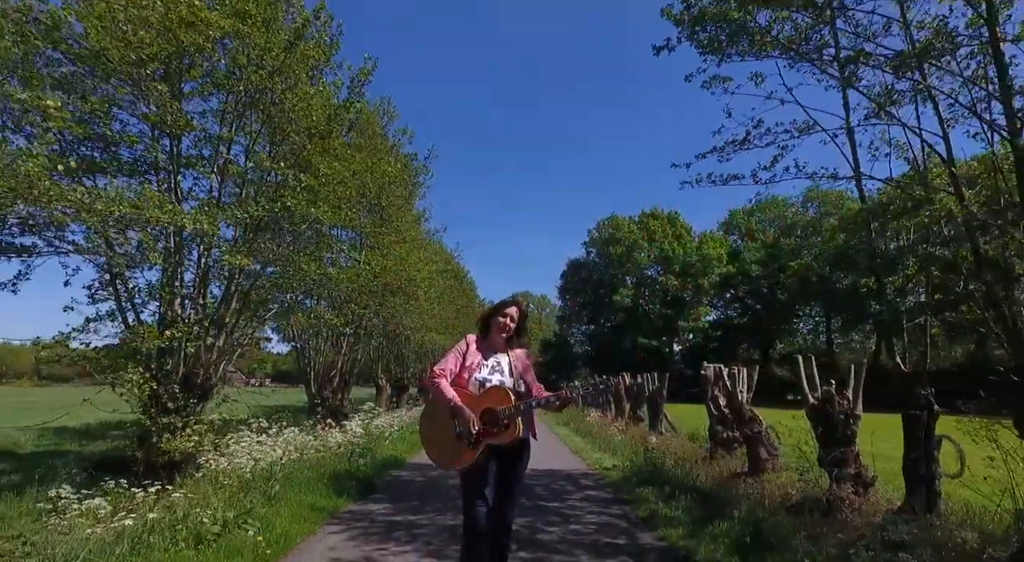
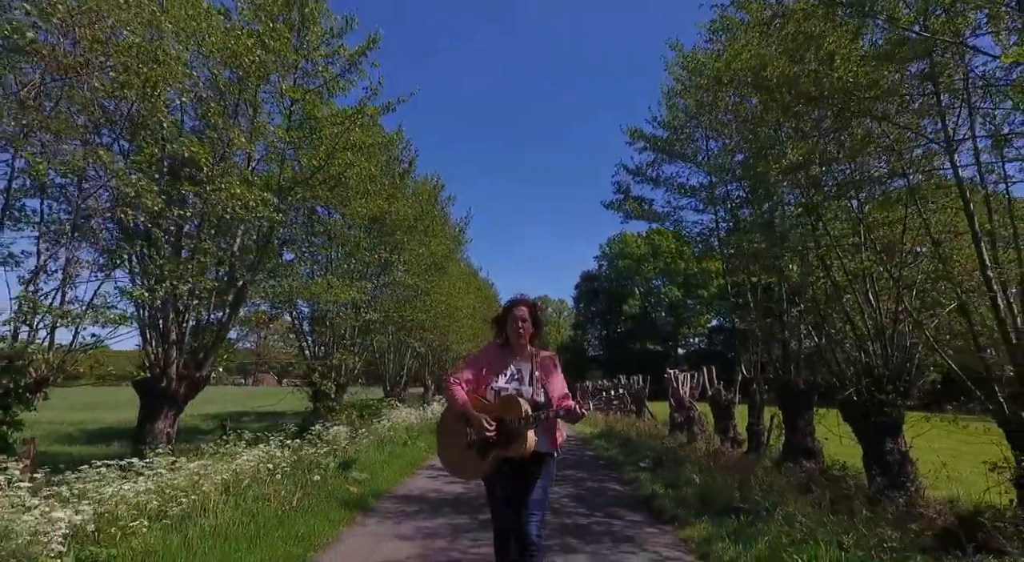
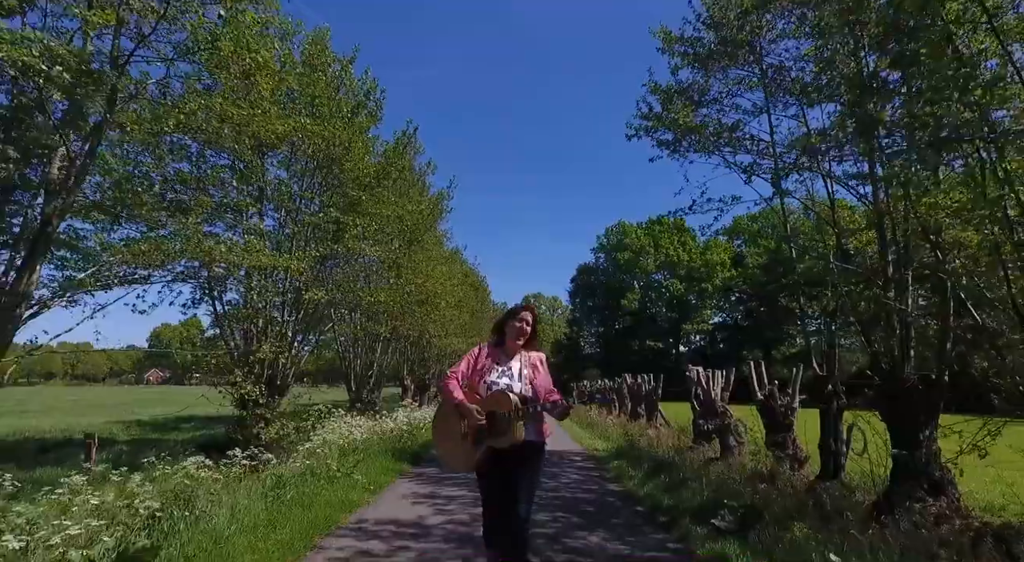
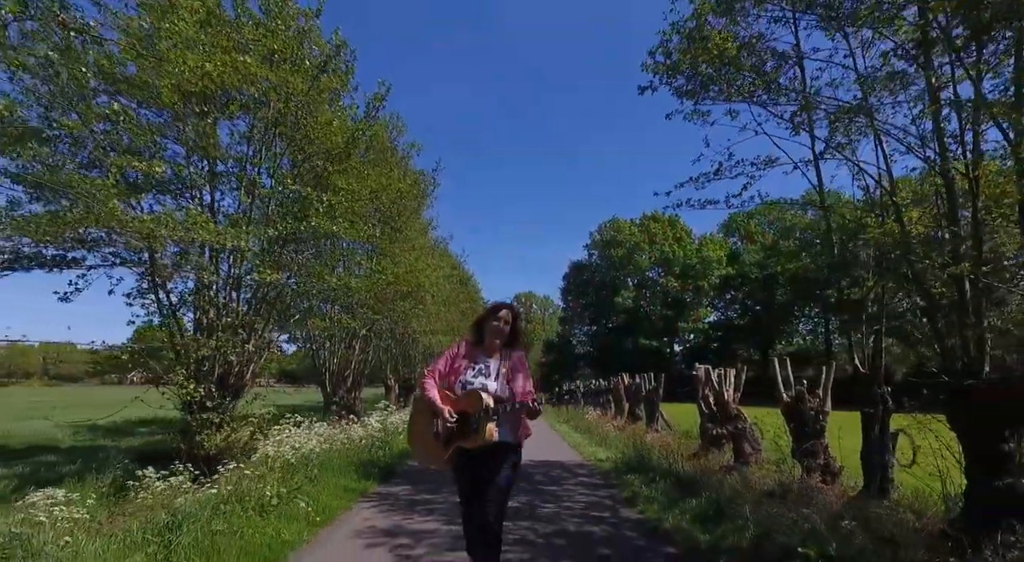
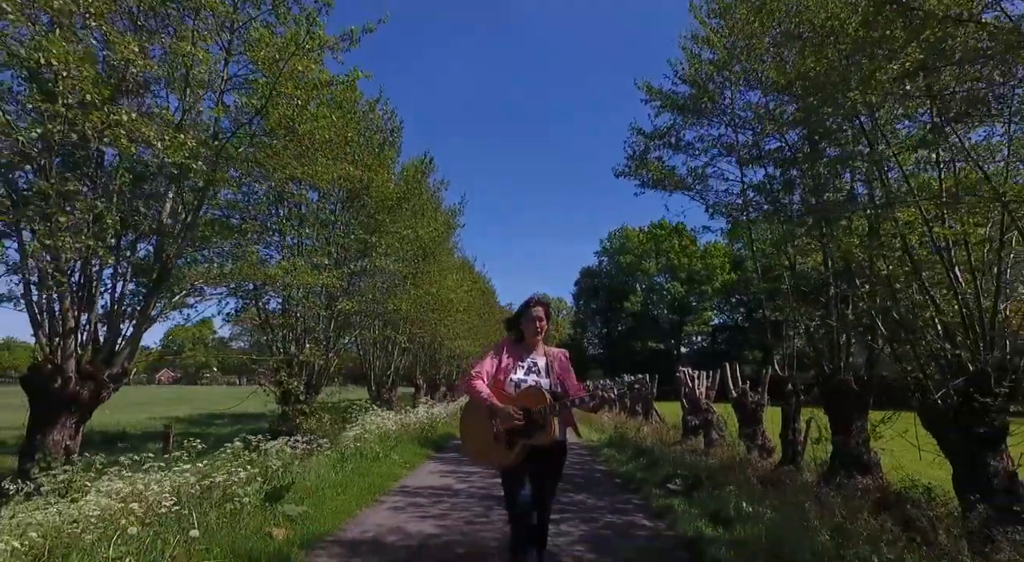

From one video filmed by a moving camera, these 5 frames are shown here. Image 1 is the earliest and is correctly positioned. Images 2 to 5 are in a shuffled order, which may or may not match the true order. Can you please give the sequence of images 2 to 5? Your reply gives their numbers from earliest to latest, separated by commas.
4, 3, 5, 2
